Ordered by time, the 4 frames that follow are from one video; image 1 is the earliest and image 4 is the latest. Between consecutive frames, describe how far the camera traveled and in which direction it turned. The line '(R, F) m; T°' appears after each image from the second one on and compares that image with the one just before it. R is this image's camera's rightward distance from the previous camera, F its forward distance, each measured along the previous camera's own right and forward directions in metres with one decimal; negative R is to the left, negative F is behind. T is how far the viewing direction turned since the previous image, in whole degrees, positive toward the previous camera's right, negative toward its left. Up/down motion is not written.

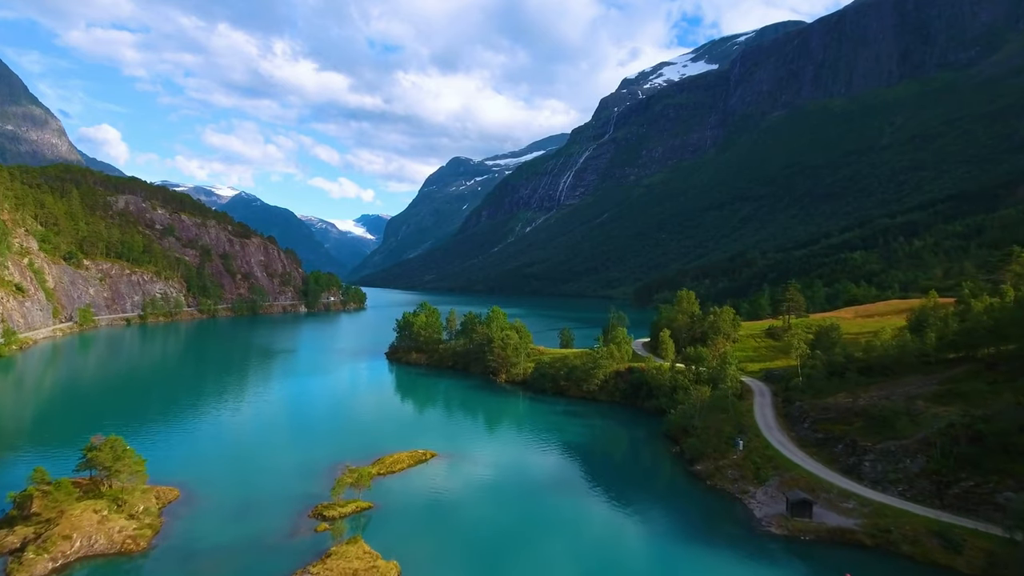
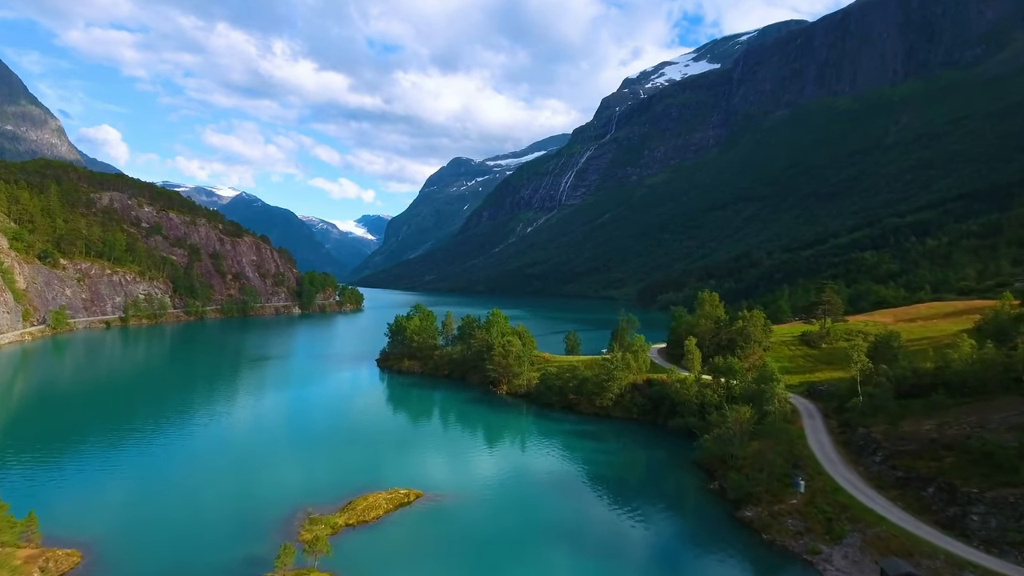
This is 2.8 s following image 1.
(-0.2, +7.5) m; 0°
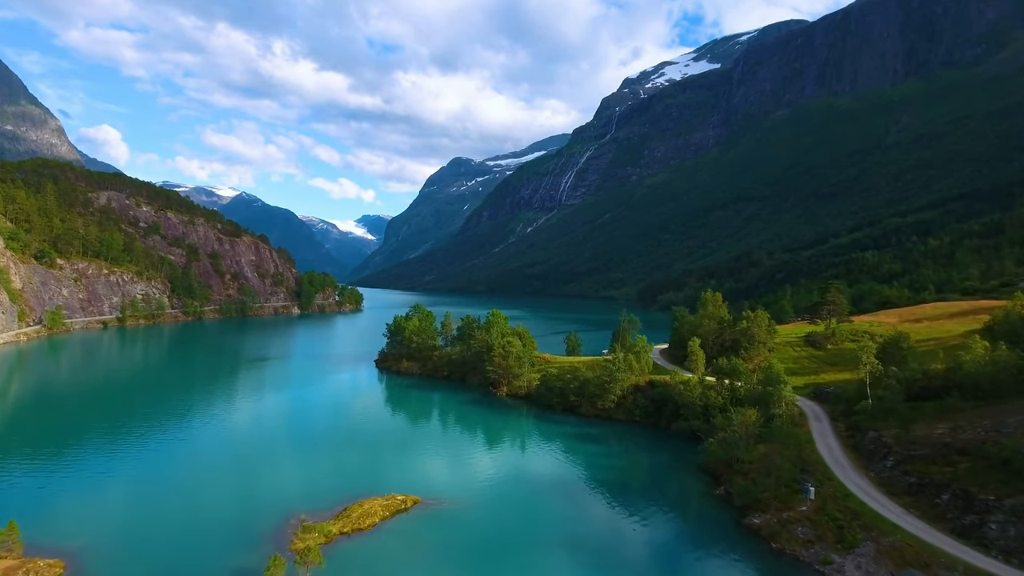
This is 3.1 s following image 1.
(0.0, +1.0) m; 0°
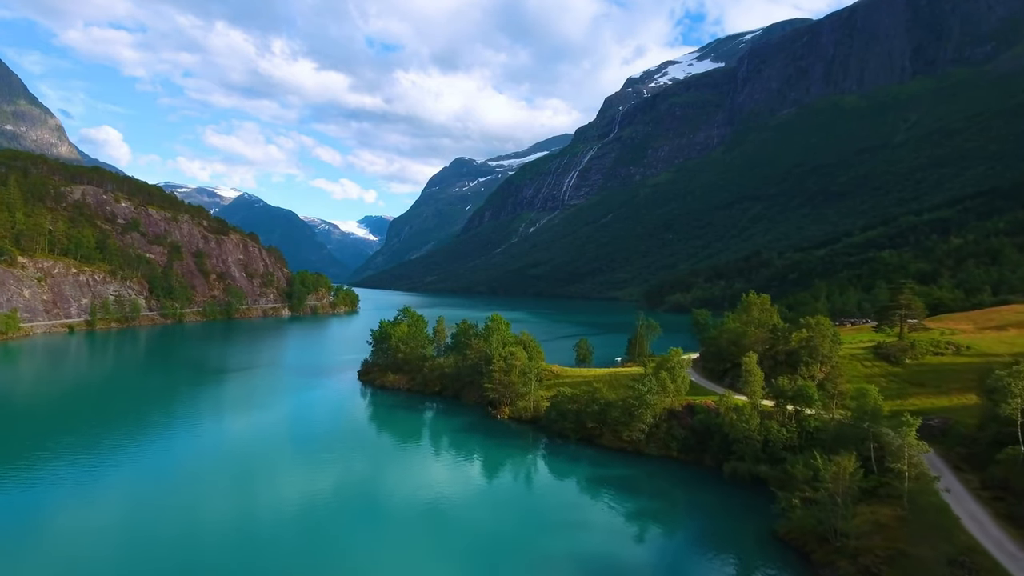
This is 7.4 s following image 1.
(-0.1, +10.7) m; 0°
